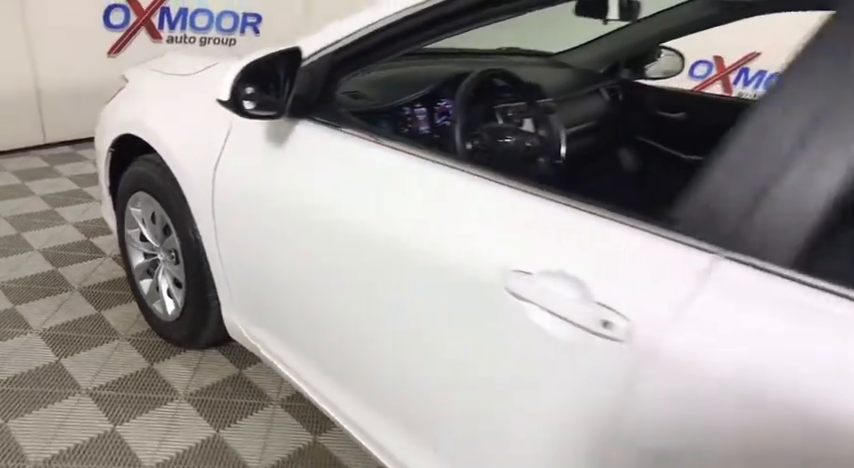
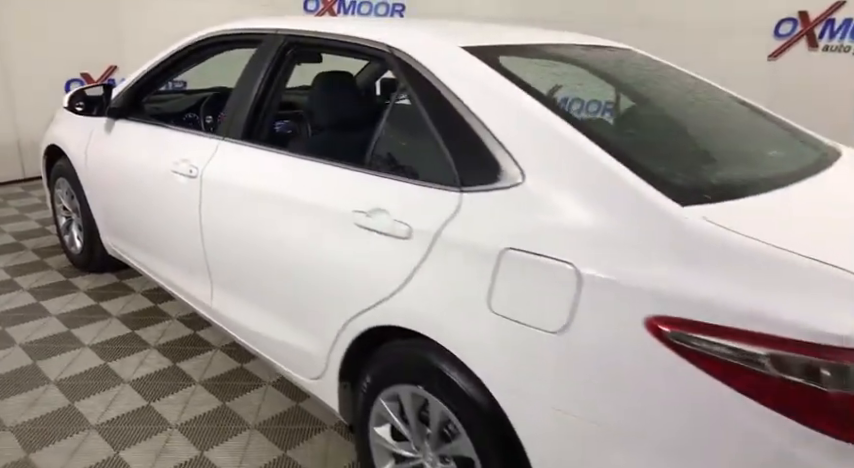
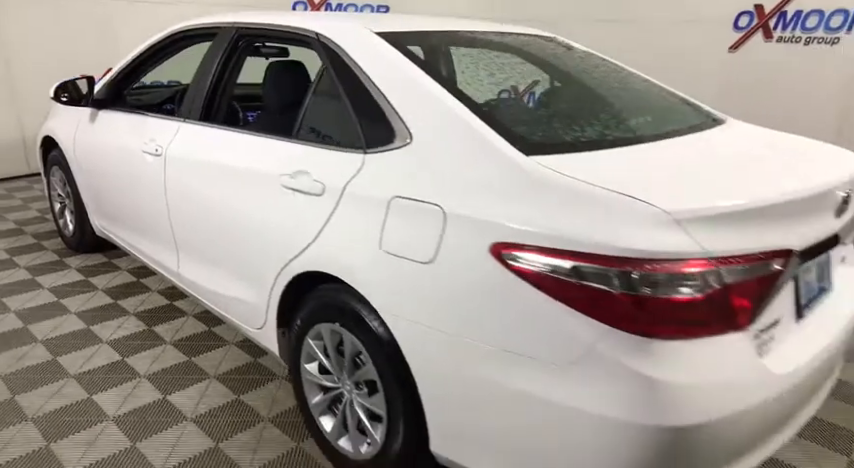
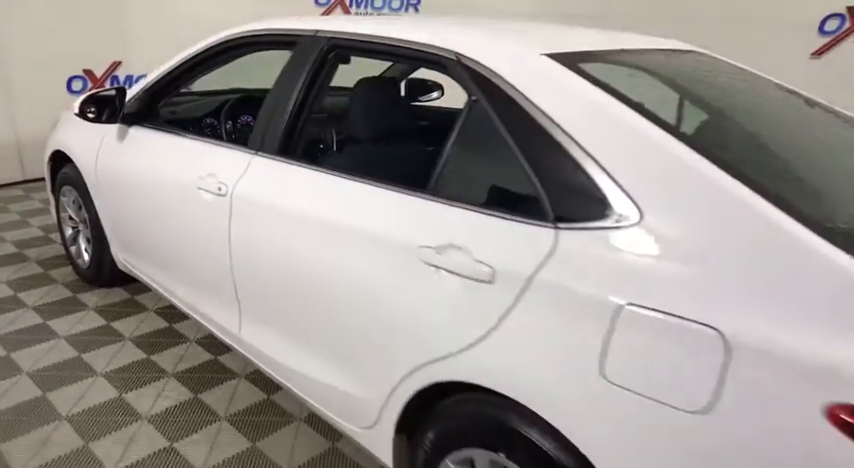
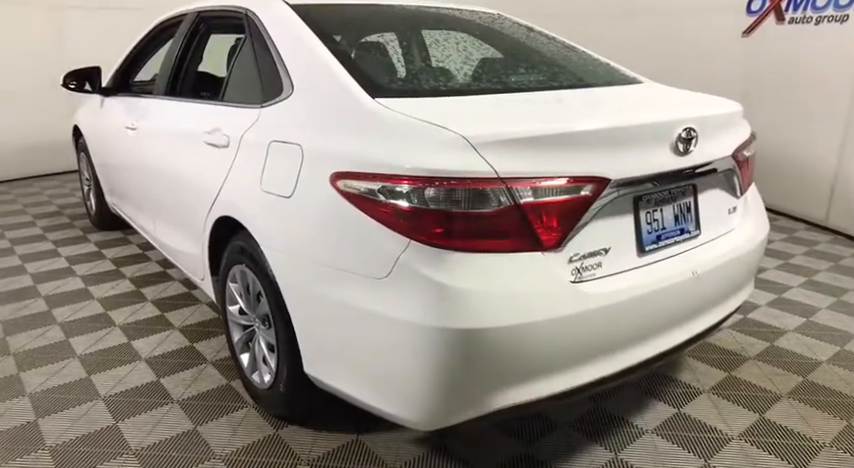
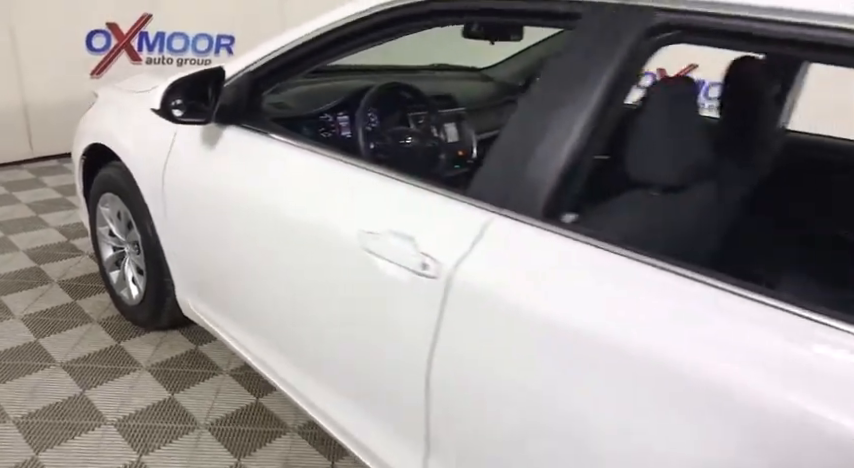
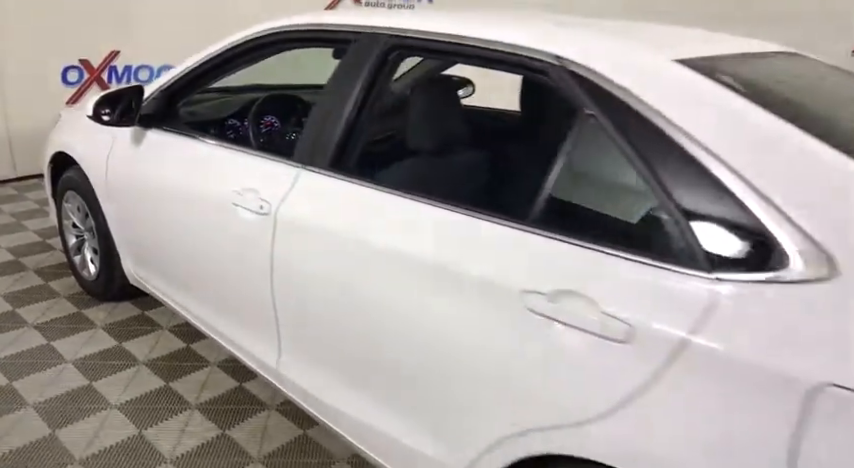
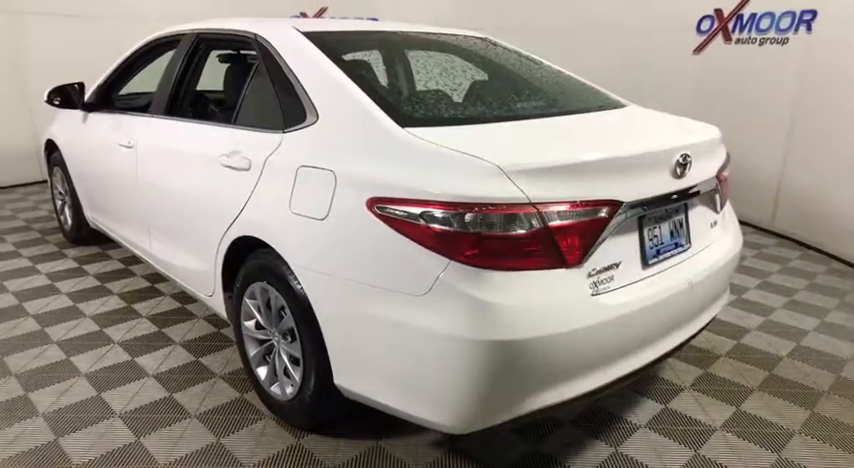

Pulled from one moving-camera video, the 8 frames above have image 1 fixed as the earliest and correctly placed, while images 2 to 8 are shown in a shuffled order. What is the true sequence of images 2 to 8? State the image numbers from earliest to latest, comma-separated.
6, 7, 4, 2, 3, 8, 5
